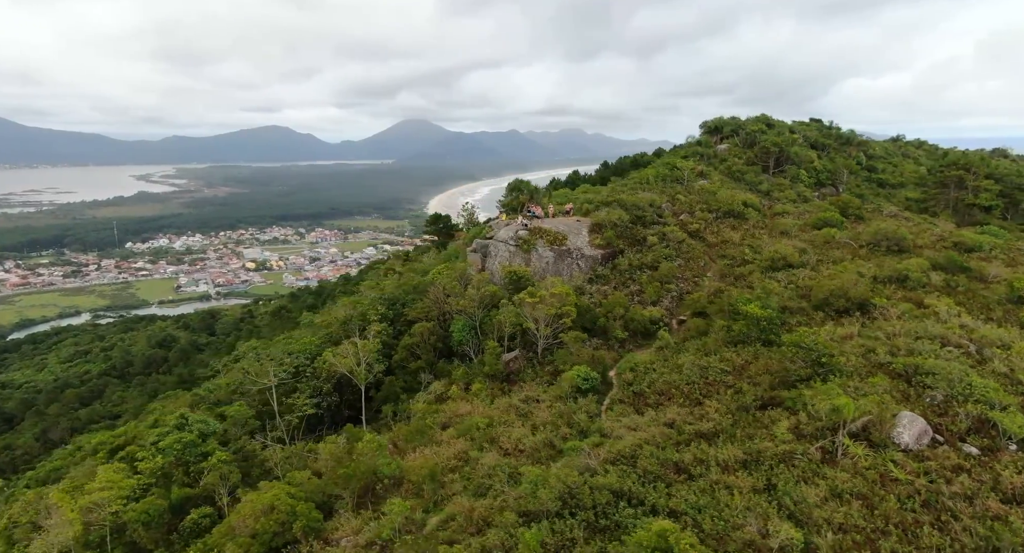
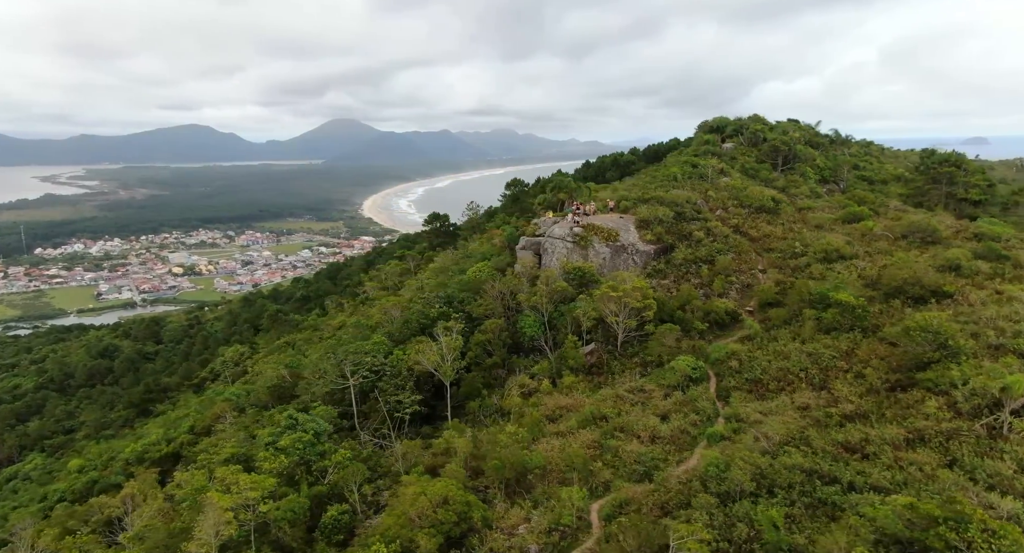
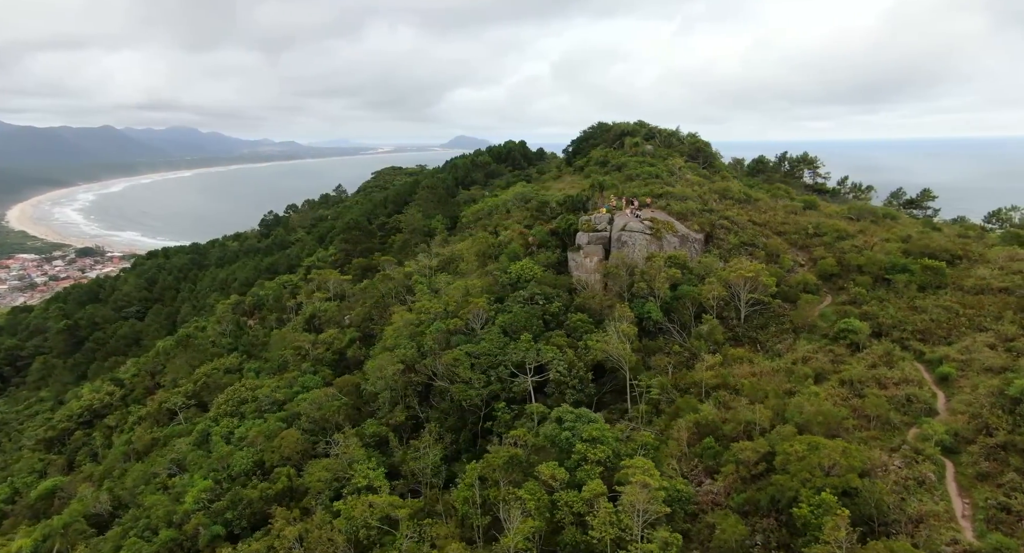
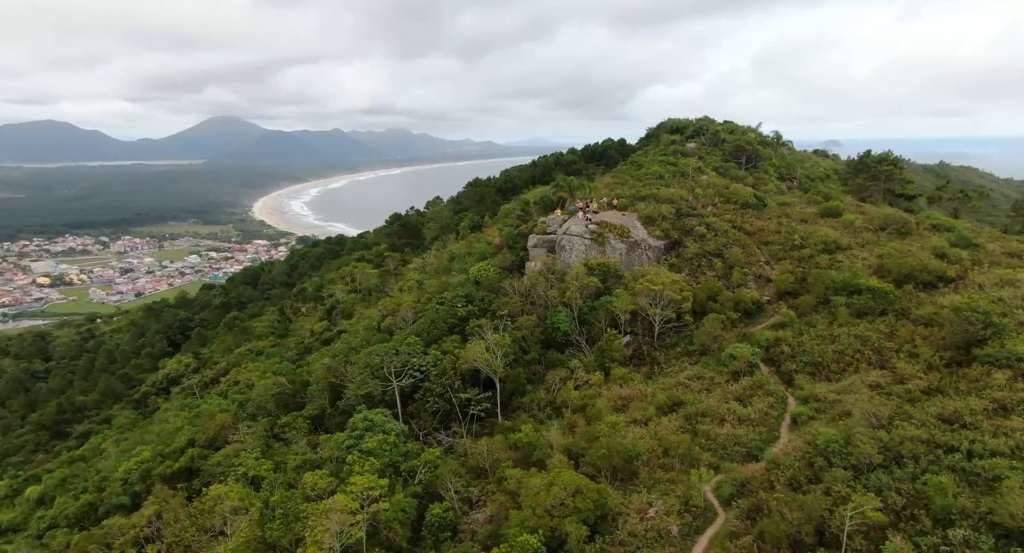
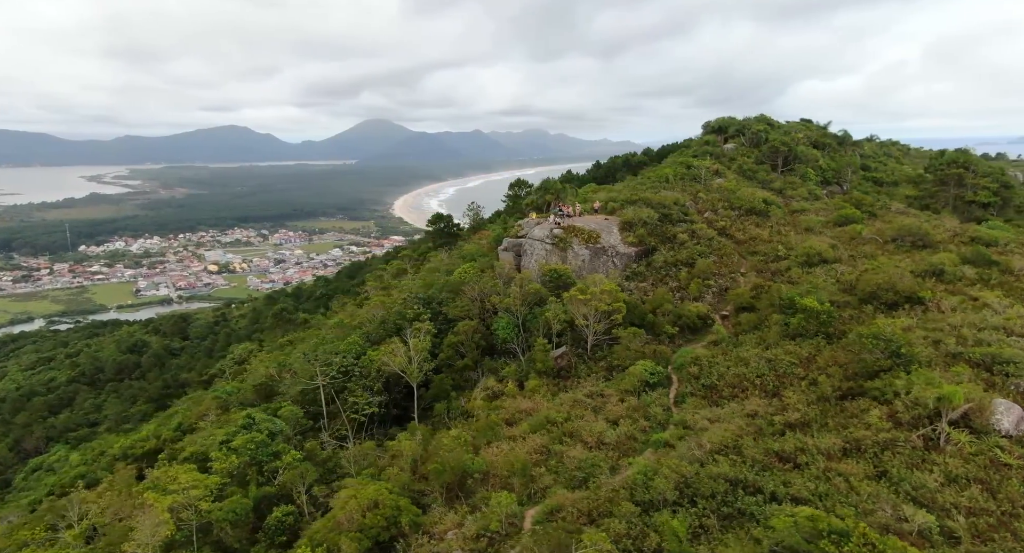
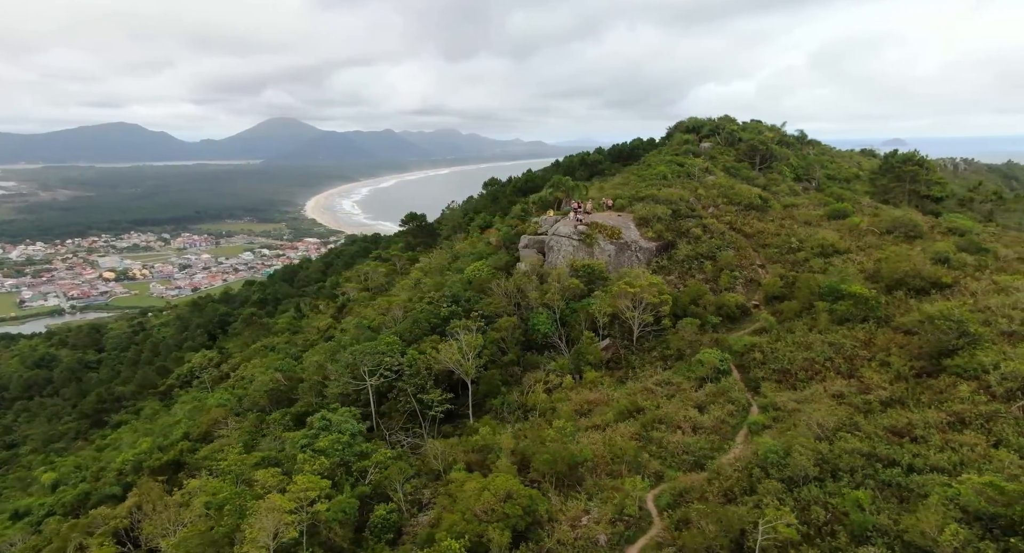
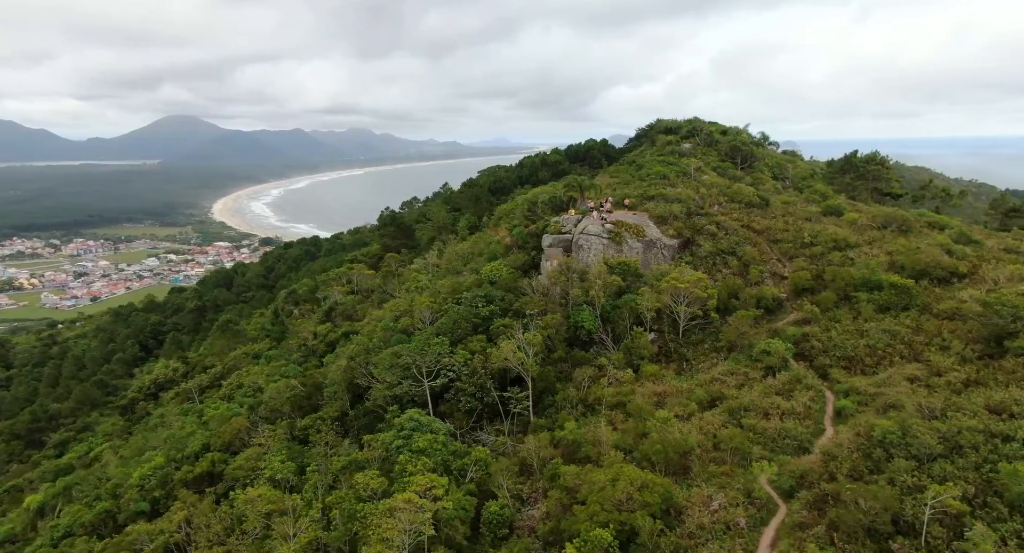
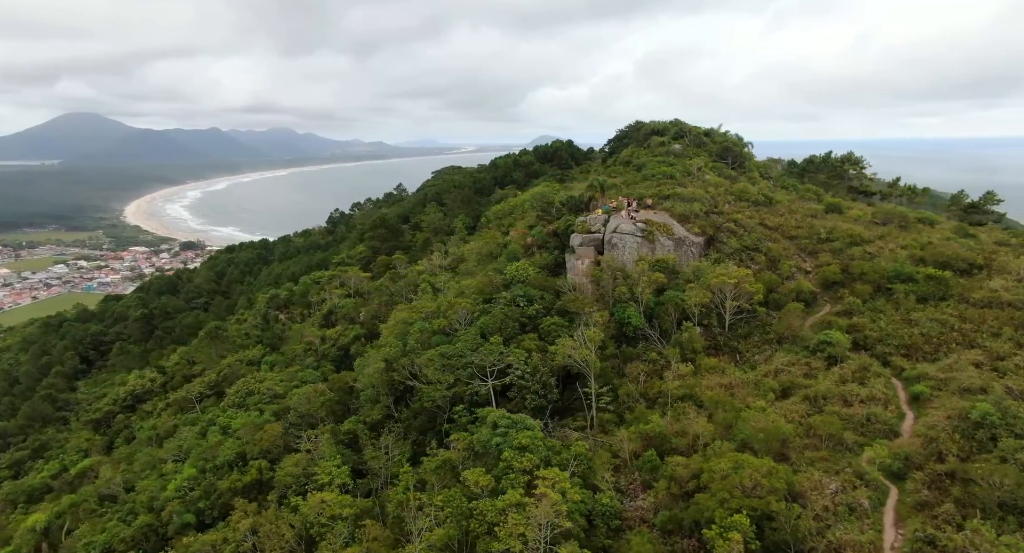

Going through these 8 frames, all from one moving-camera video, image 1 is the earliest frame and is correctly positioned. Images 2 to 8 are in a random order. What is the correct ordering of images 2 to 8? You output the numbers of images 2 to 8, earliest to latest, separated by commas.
5, 2, 6, 4, 7, 8, 3
